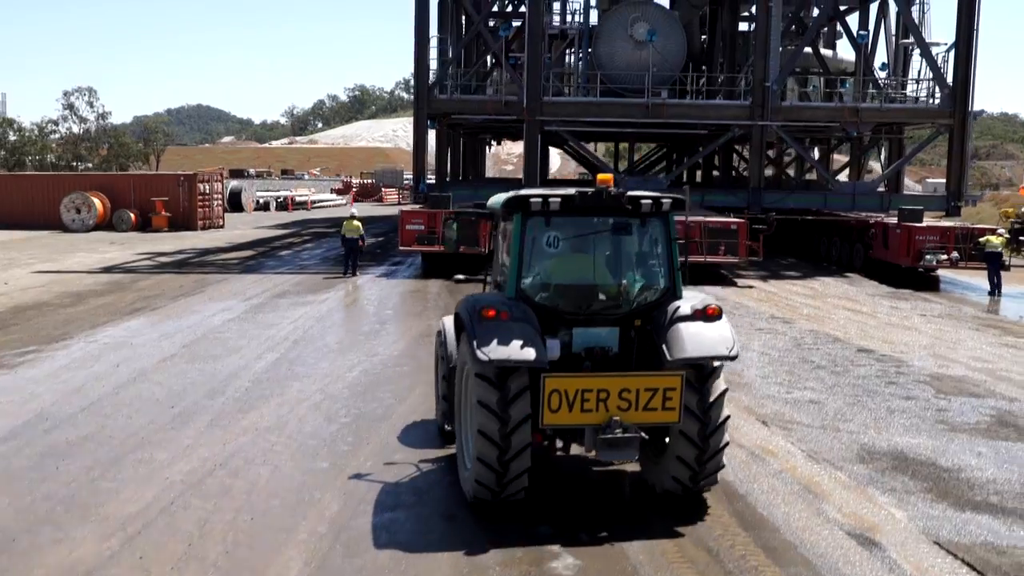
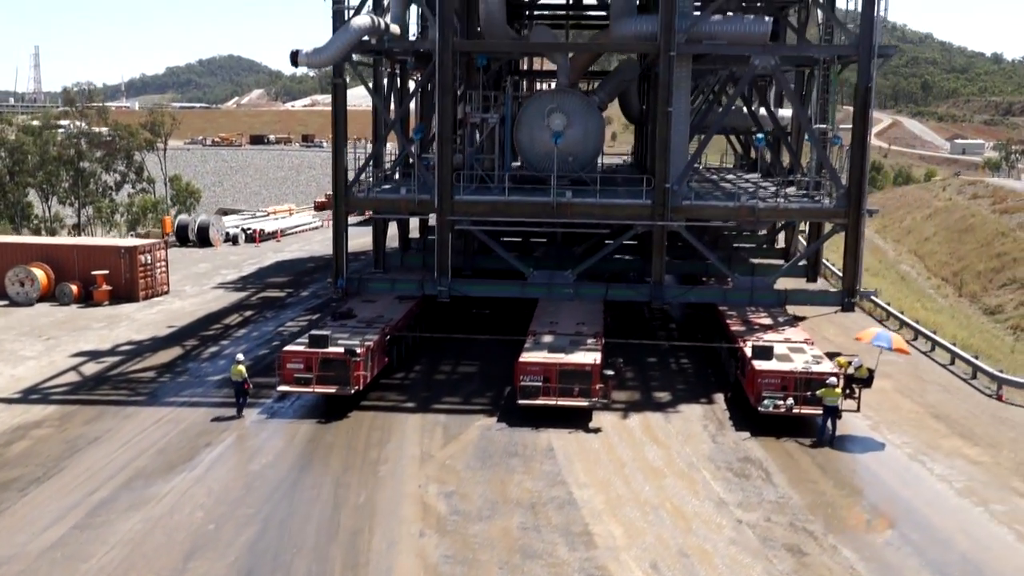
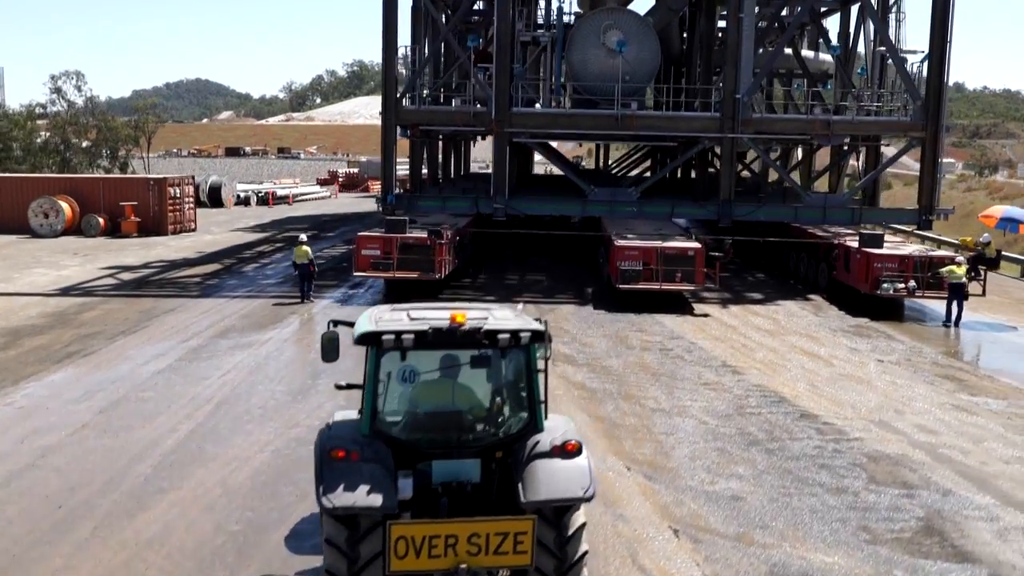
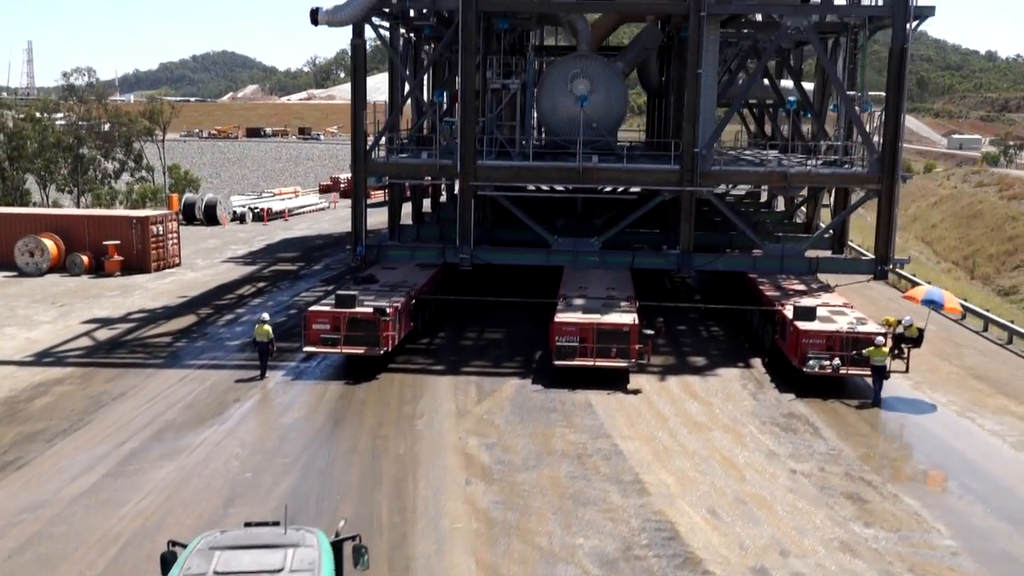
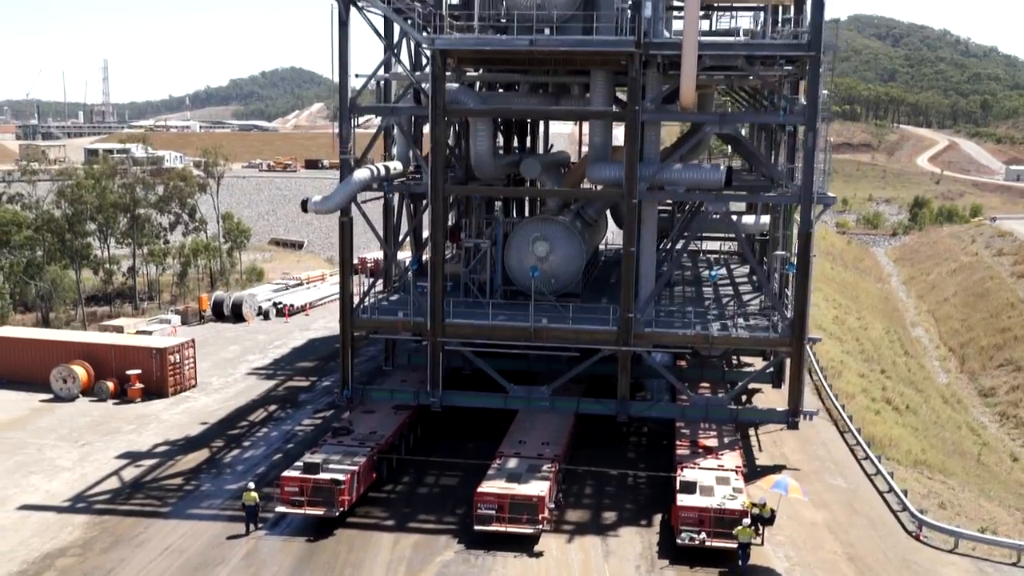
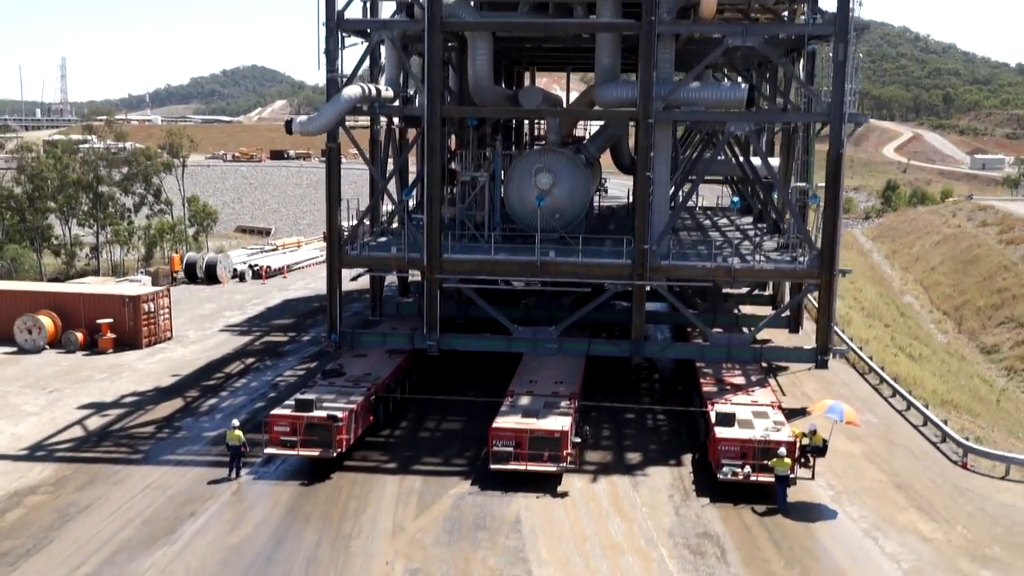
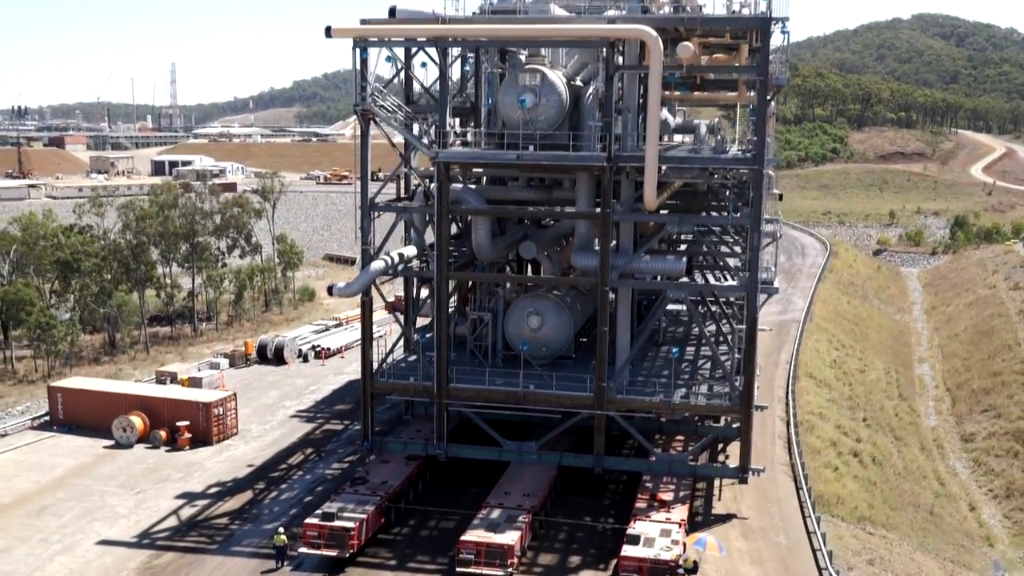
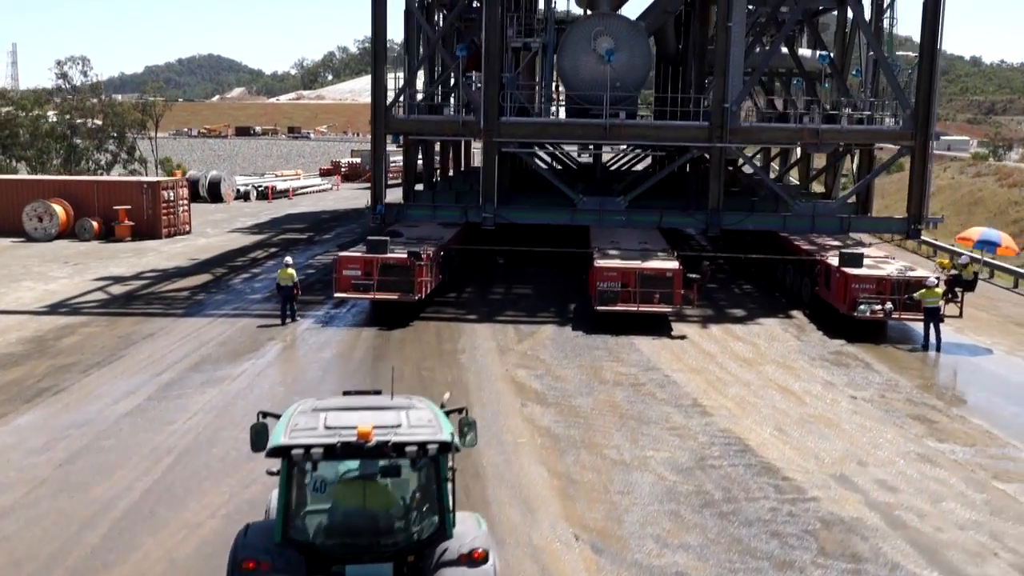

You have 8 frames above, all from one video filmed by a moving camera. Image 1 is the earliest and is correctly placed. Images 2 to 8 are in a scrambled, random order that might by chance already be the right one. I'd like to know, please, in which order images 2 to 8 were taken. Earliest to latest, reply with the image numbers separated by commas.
3, 8, 4, 2, 6, 5, 7
